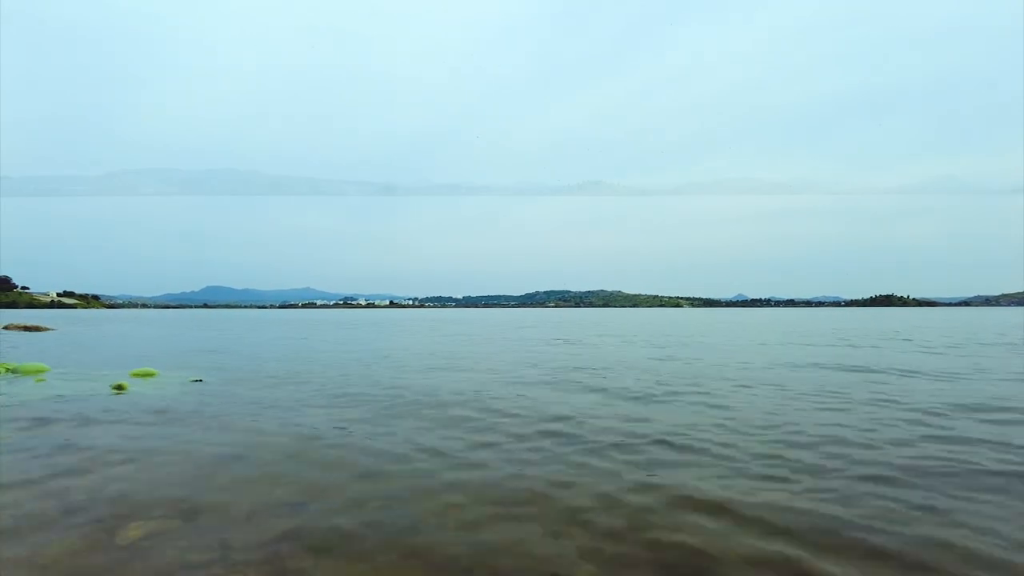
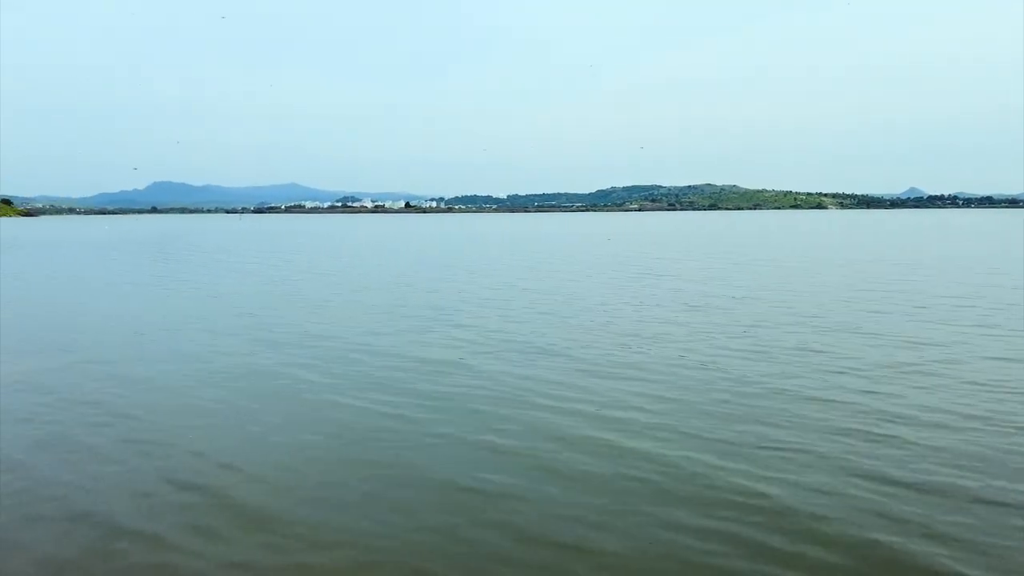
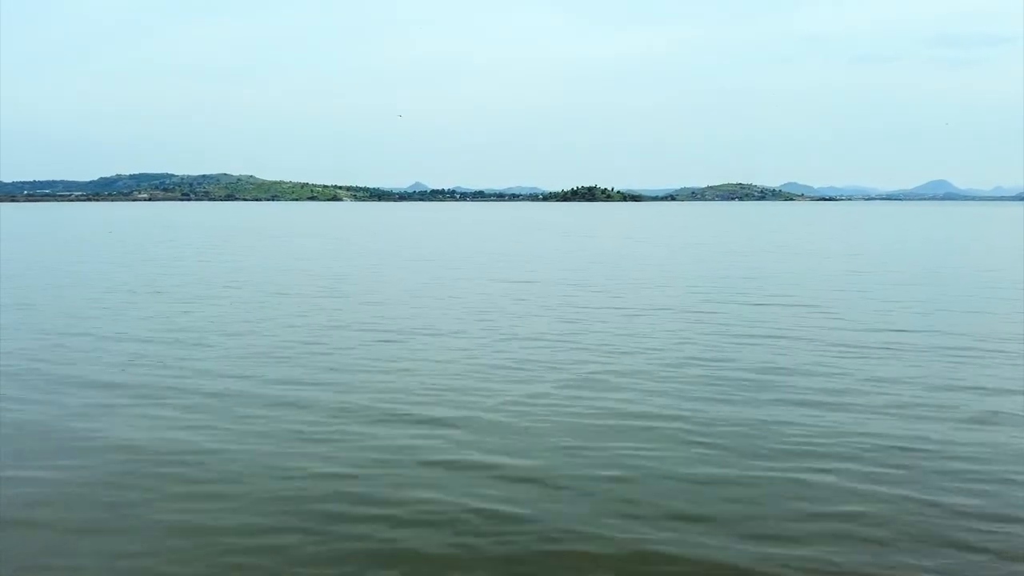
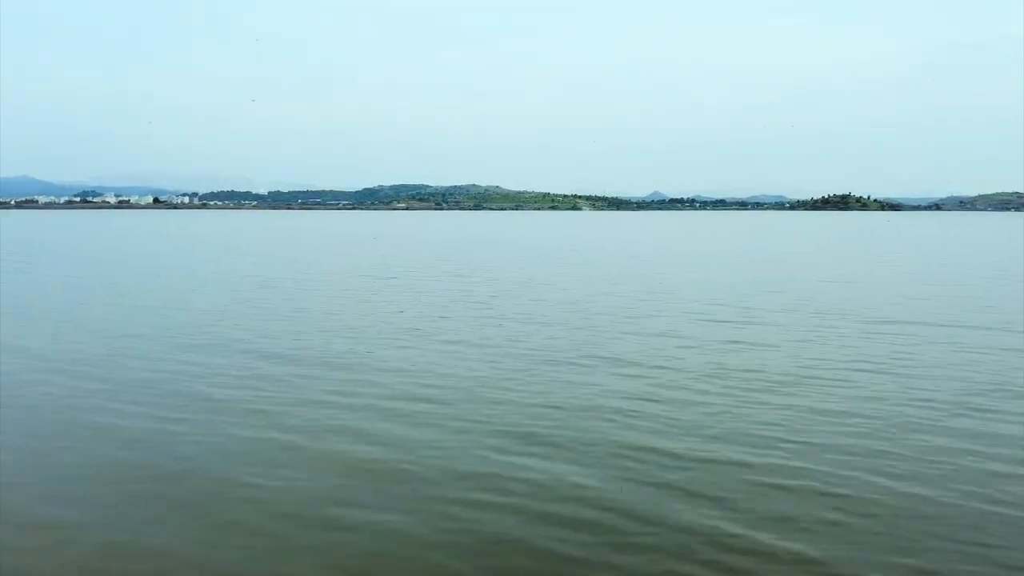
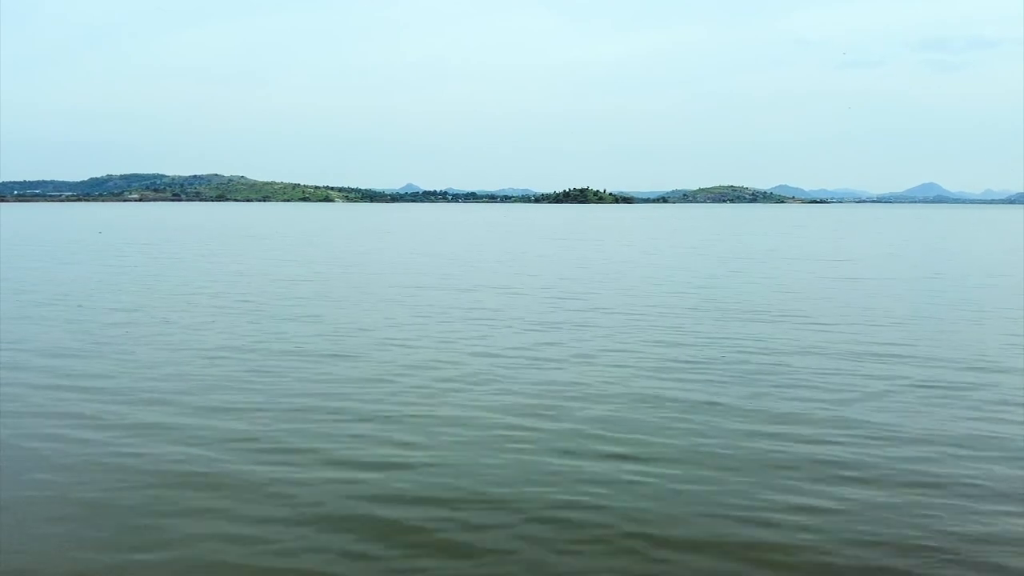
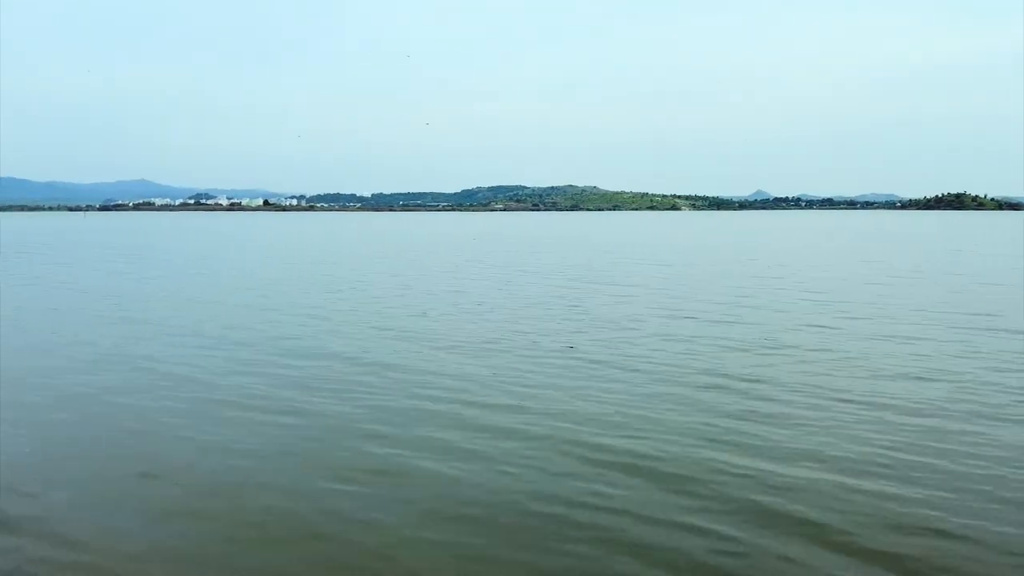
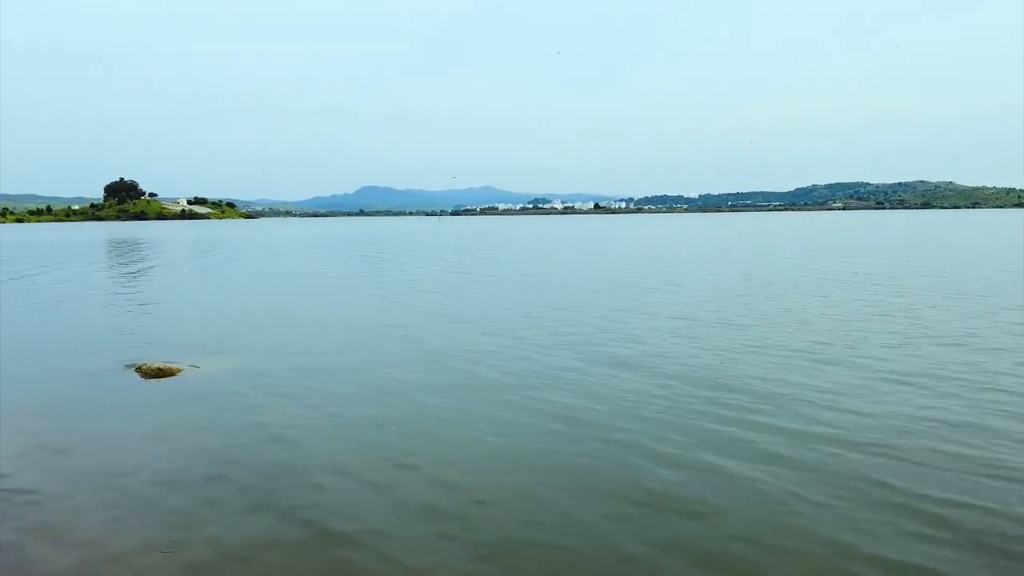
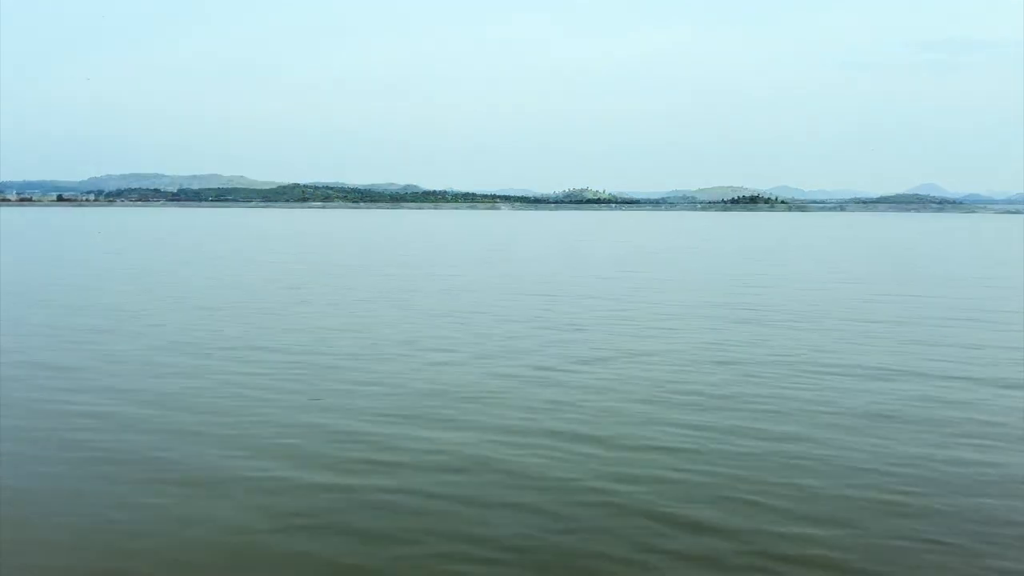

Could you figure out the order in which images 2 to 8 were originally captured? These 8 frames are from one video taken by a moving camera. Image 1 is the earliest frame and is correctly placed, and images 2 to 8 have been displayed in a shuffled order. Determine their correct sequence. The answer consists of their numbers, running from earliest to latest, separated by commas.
3, 5, 8, 4, 6, 2, 7
